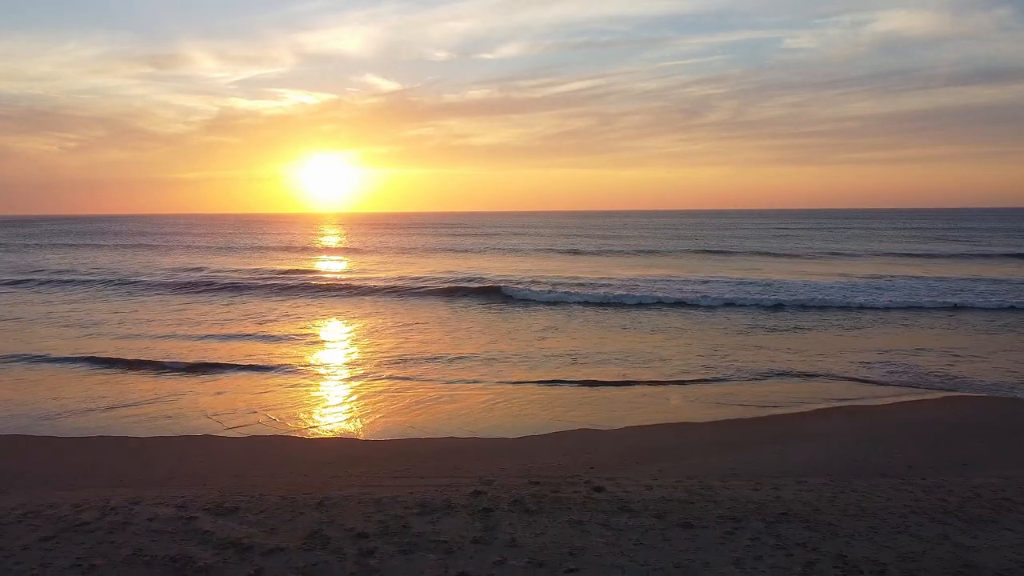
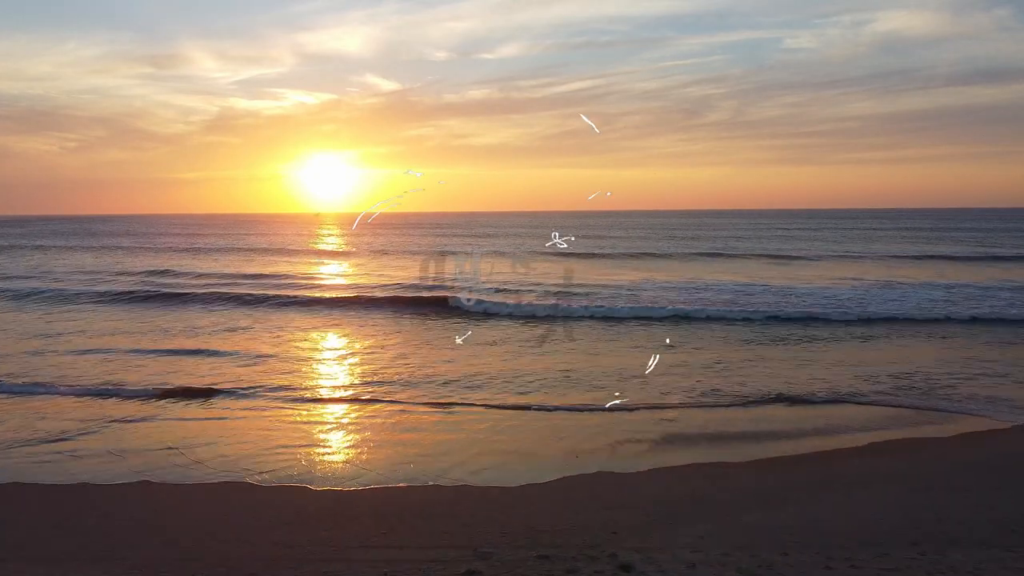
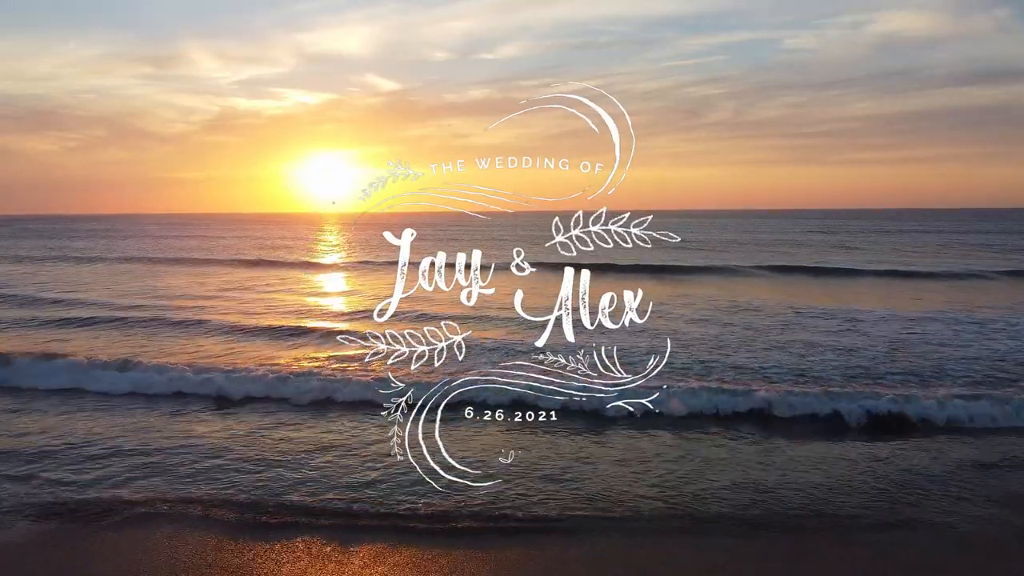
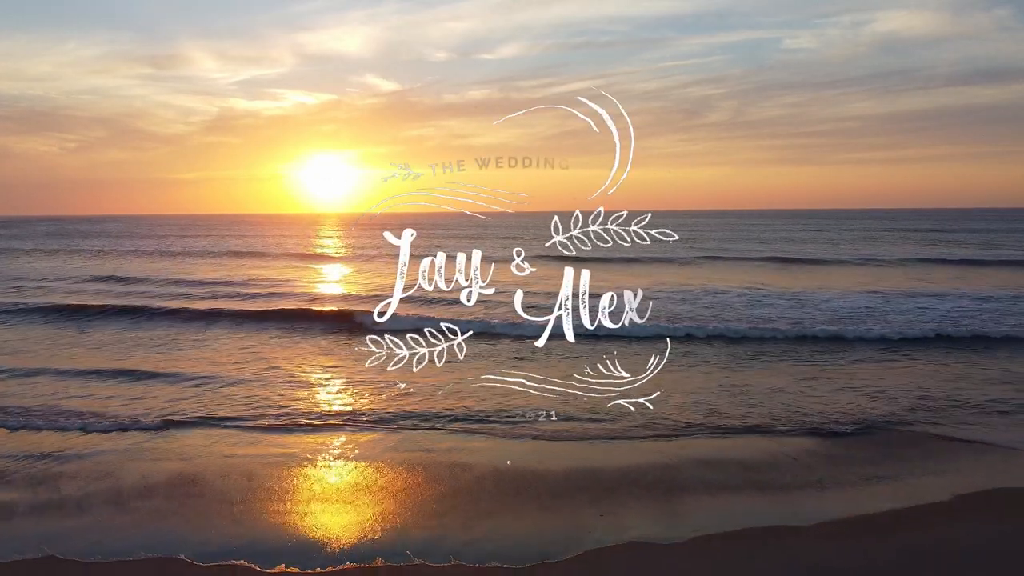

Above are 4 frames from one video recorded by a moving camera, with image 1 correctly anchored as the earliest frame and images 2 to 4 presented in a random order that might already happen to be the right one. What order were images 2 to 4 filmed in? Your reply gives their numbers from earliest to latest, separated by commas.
2, 4, 3
